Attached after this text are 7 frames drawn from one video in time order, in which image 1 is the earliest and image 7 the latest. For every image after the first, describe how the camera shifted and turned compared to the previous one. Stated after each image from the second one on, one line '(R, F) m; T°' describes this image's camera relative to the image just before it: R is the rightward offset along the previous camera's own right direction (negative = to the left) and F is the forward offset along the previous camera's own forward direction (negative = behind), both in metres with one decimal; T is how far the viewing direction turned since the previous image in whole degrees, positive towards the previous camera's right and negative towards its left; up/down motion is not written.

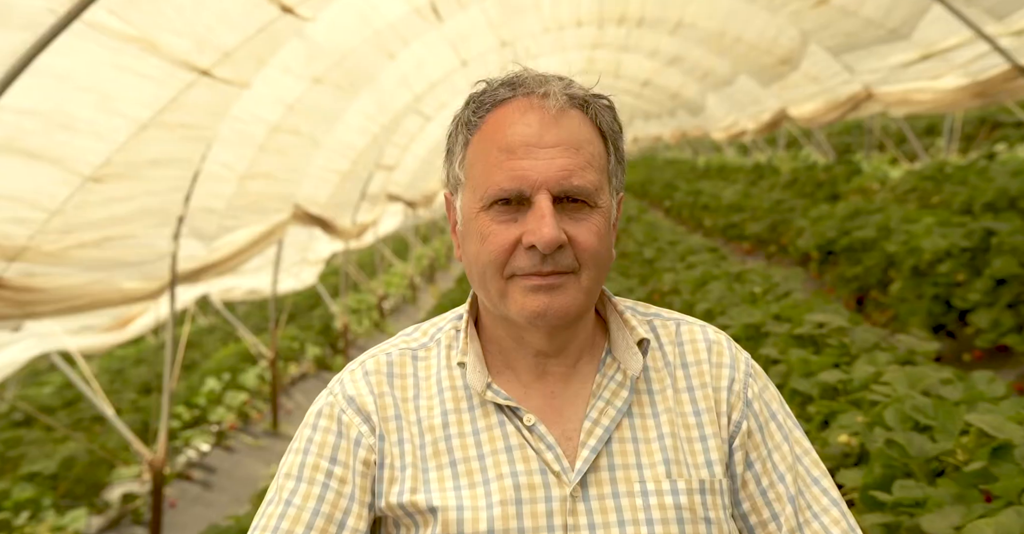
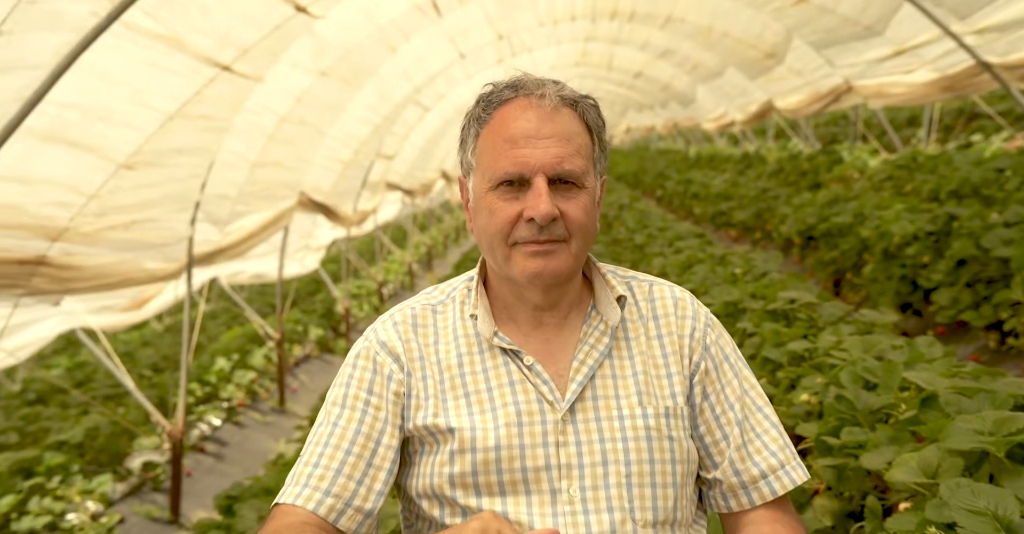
(0.0, -0.4) m; 0°
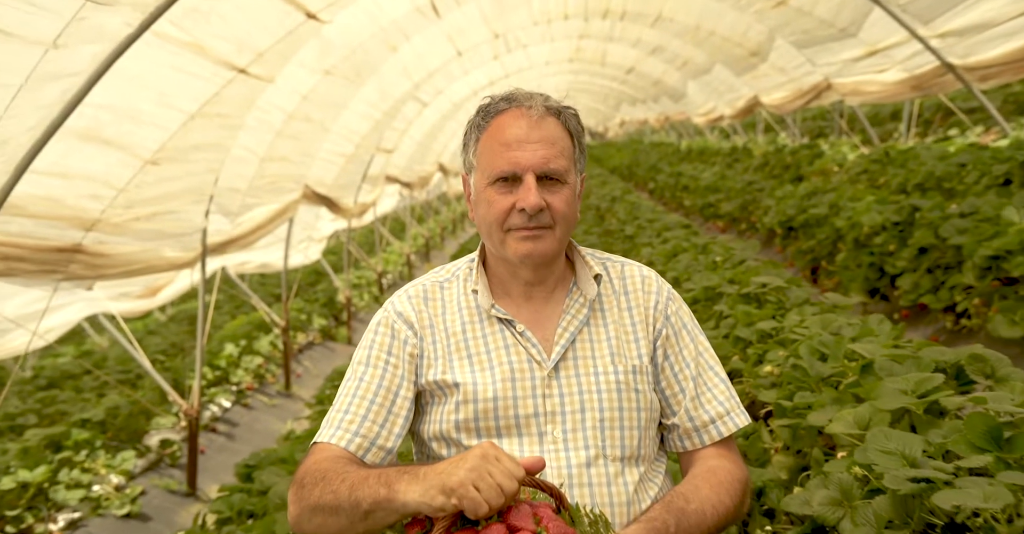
(0.0, -0.4) m; 0°
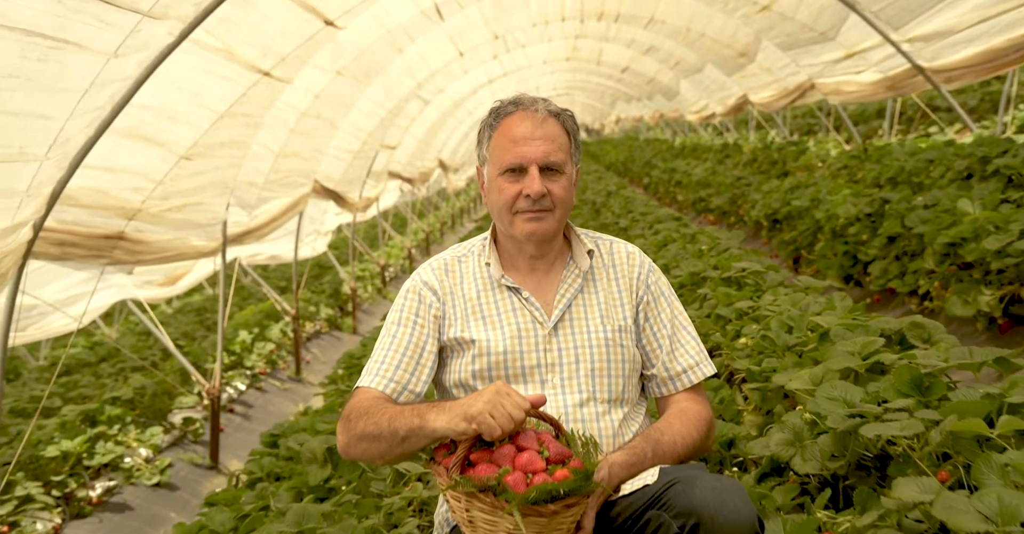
(0.0, -0.4) m; 0°
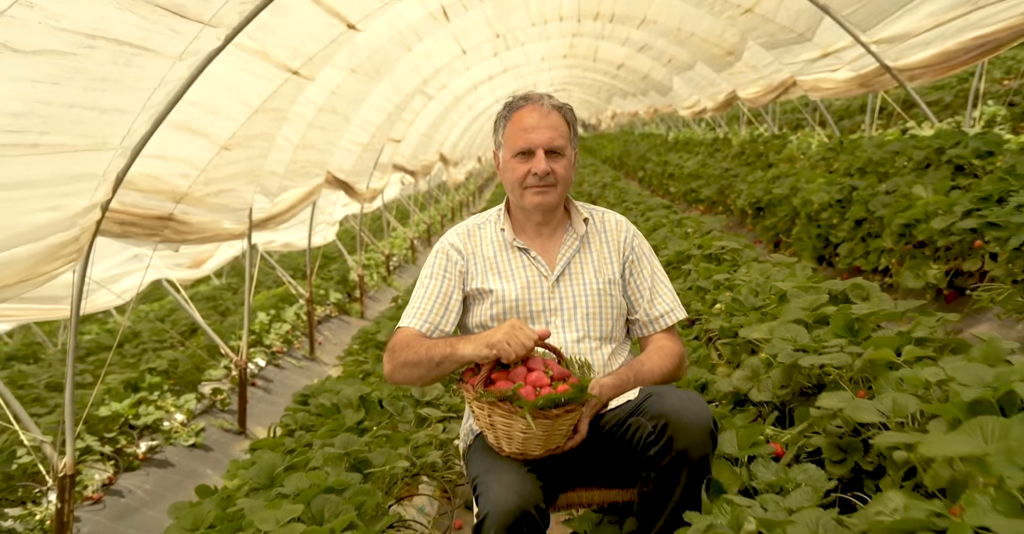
(-0.1, -0.6) m; 0°
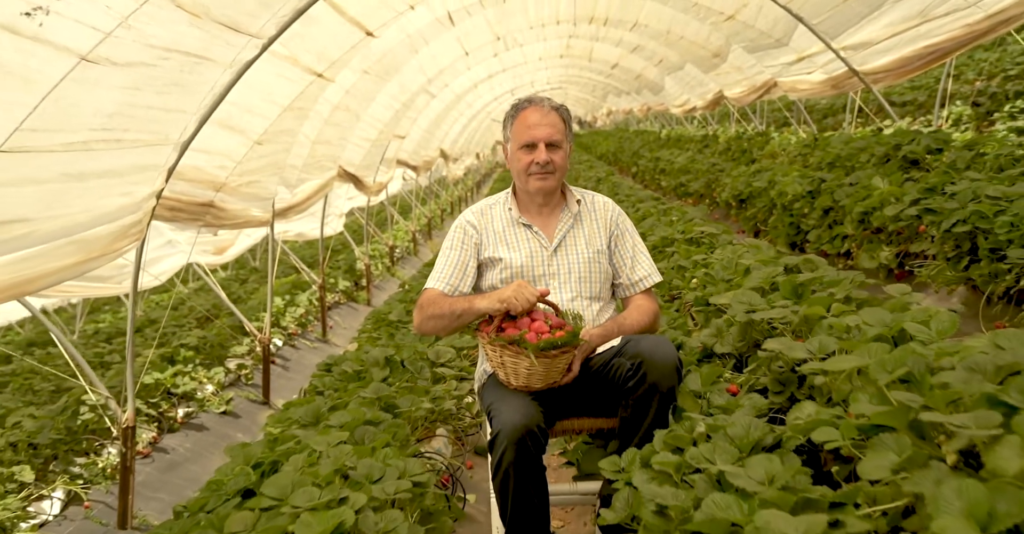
(-0.1, -0.7) m; 0°
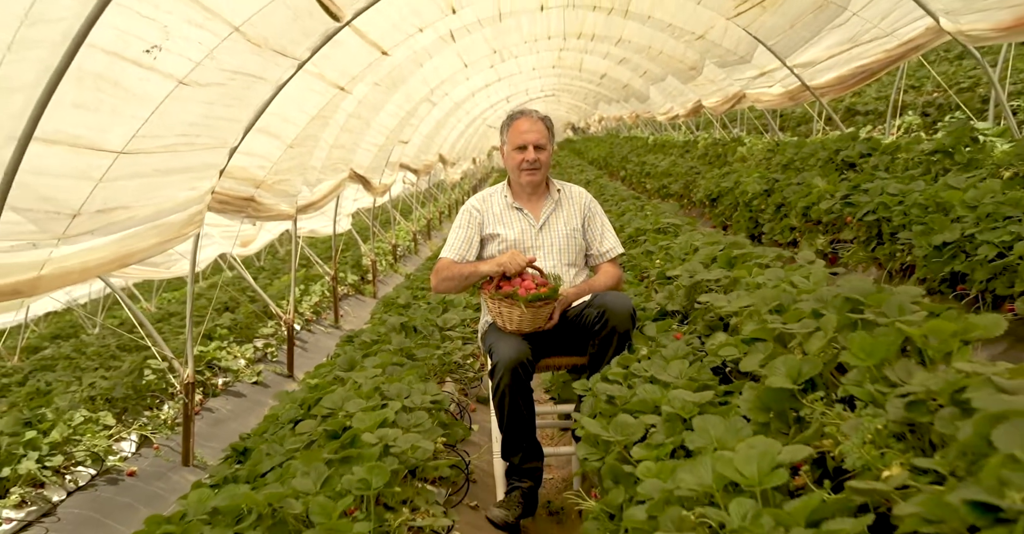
(0.0, -1.1) m; 0°
